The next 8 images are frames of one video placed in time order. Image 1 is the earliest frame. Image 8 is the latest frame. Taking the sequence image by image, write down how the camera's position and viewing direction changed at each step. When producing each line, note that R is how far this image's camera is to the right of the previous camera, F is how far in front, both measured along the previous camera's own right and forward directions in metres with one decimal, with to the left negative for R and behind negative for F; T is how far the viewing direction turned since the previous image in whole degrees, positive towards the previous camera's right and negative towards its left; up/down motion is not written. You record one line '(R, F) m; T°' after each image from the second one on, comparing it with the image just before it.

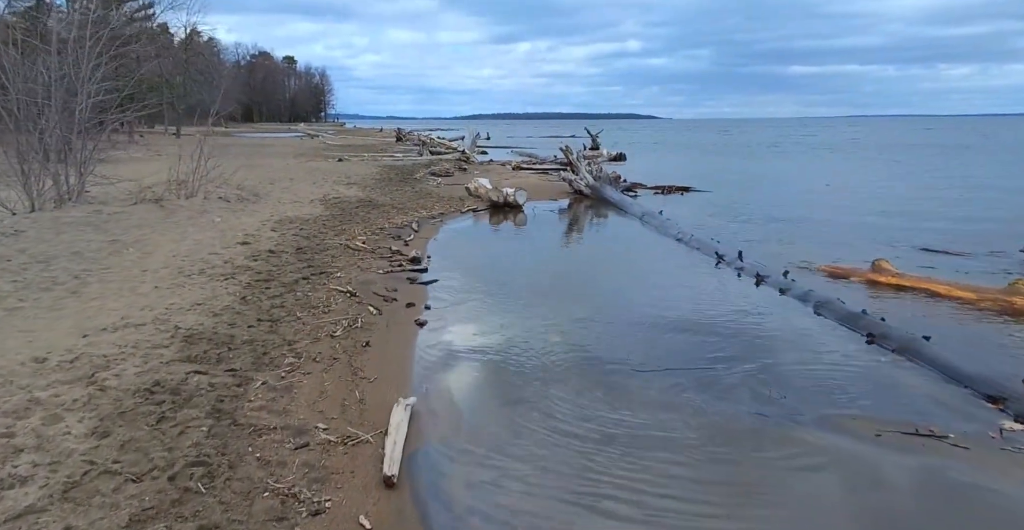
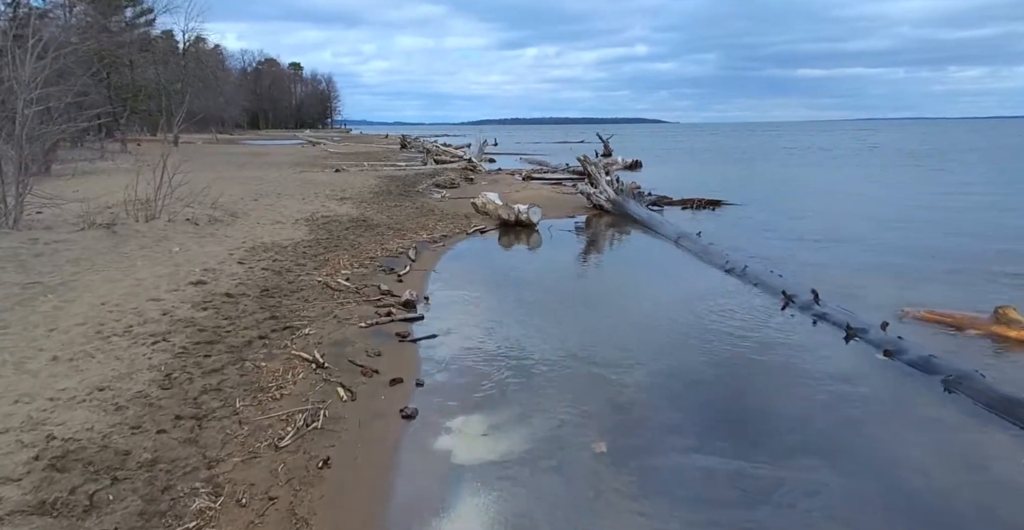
(-0.1, +1.8) m; -1°
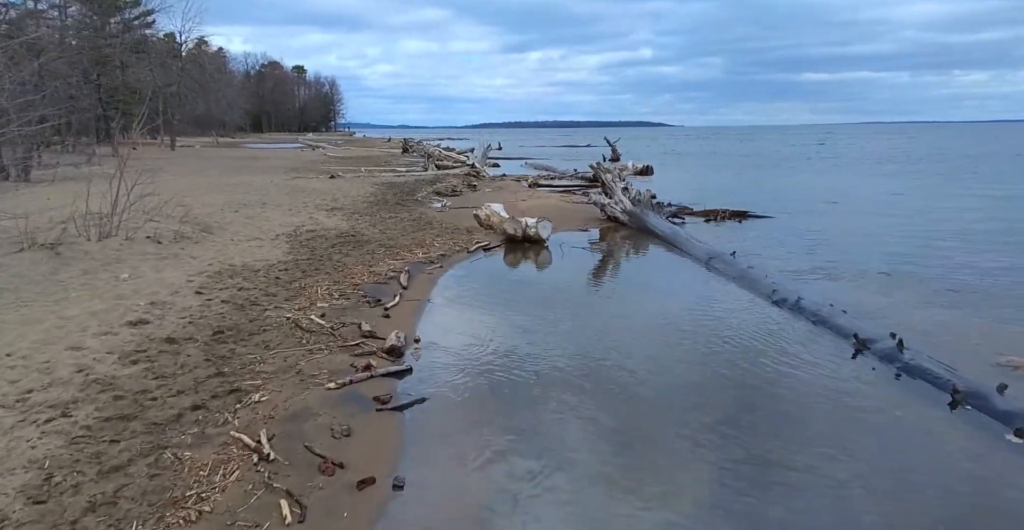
(-0.1, +1.4) m; 0°
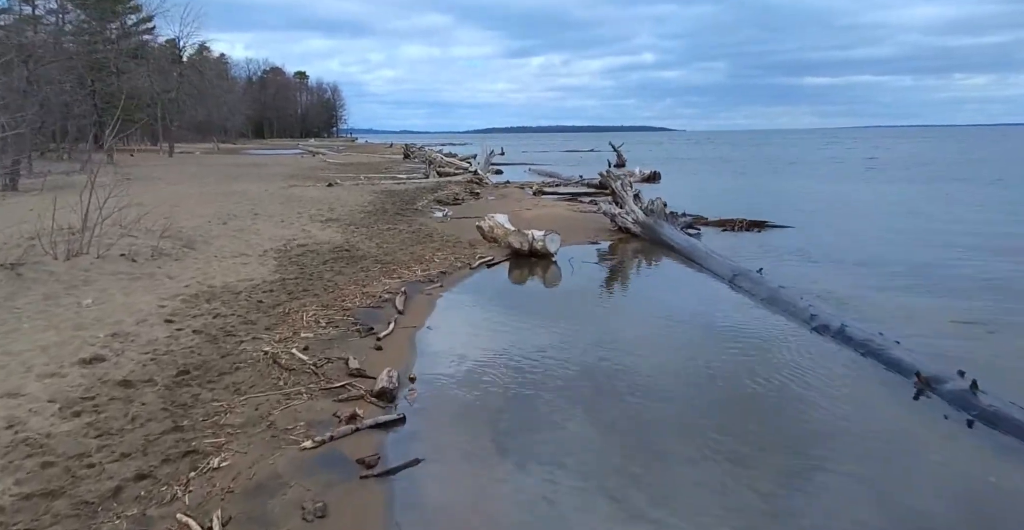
(-0.1, +0.8) m; 0°
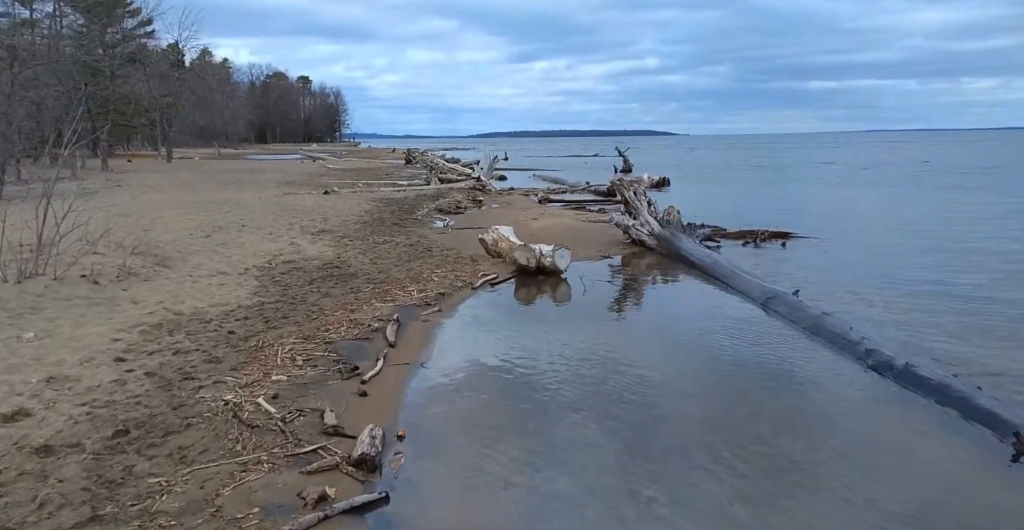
(0.0, +0.9) m; 0°
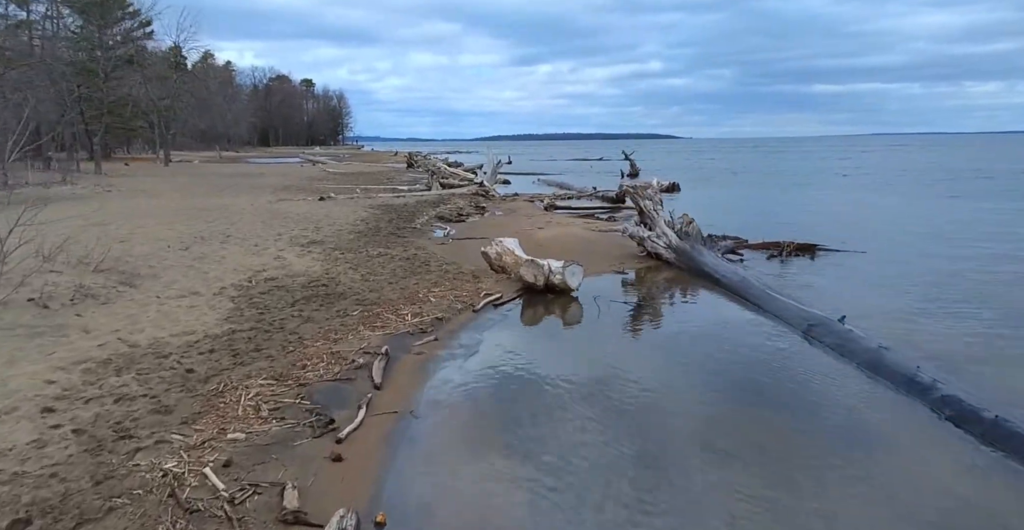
(0.0, +0.9) m; 0°
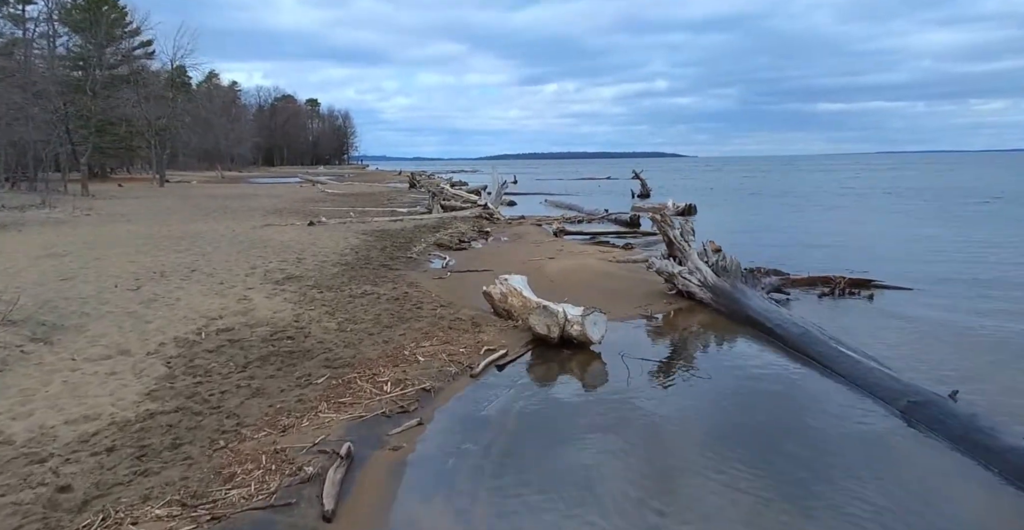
(0.0, +1.6) m; 0°
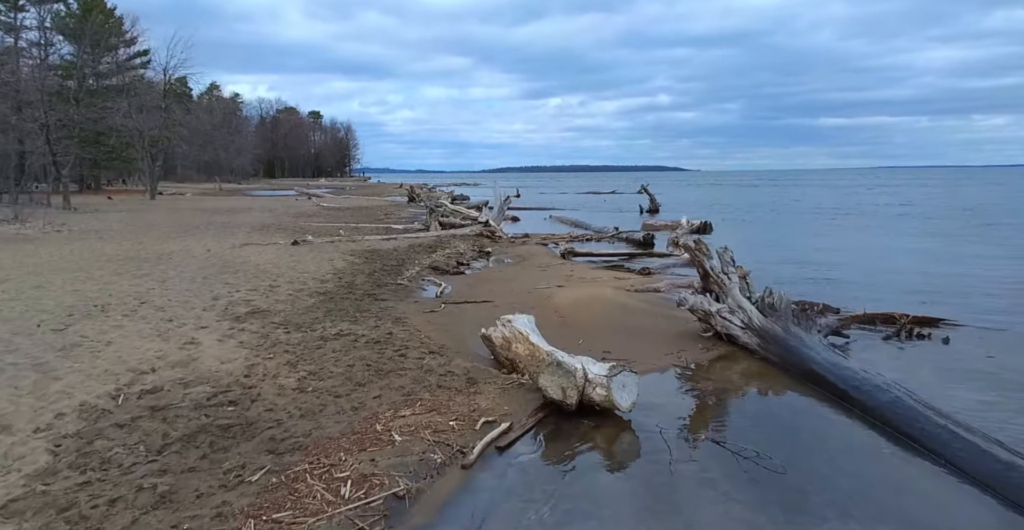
(0.0, +1.5) m; 0°
